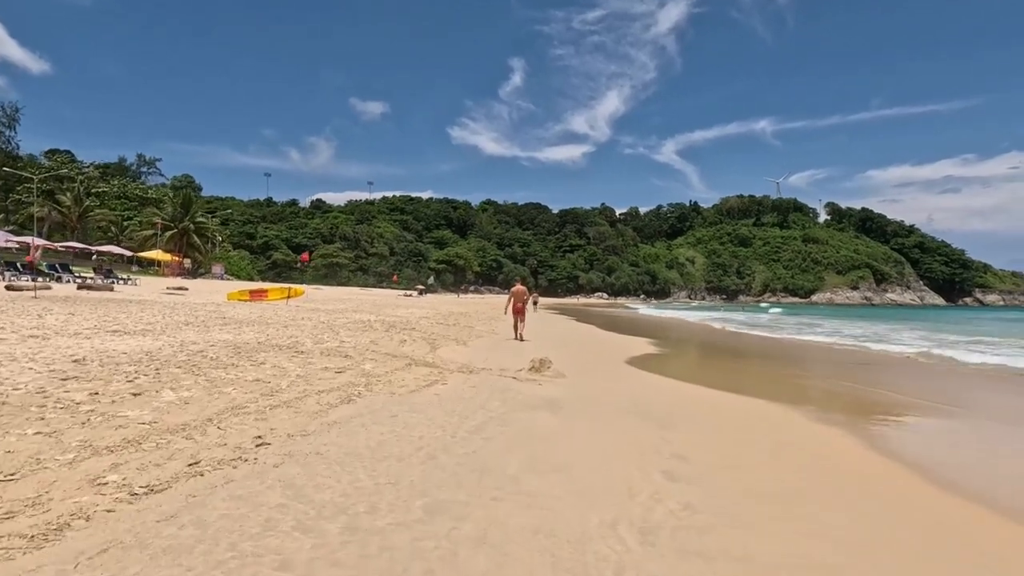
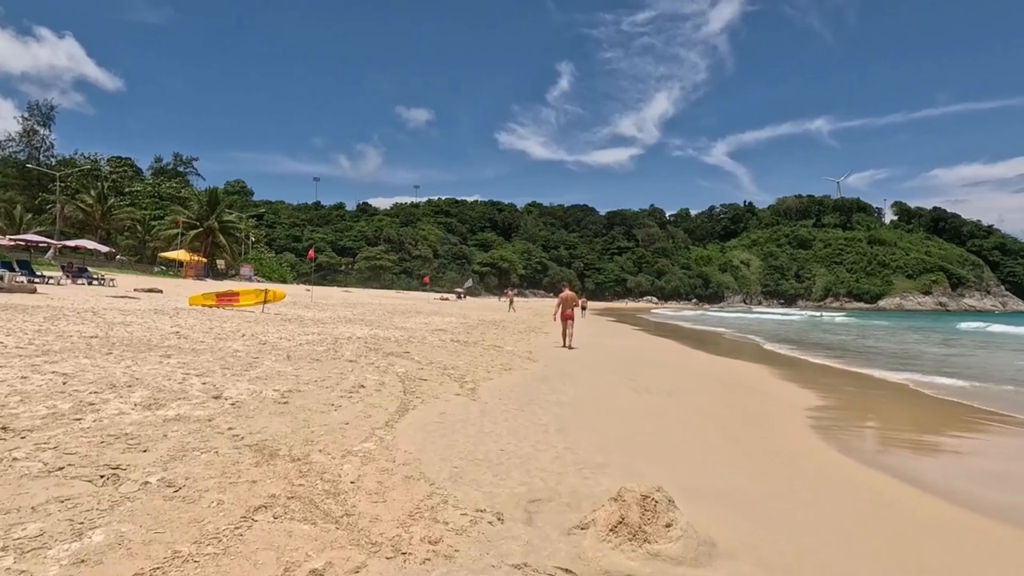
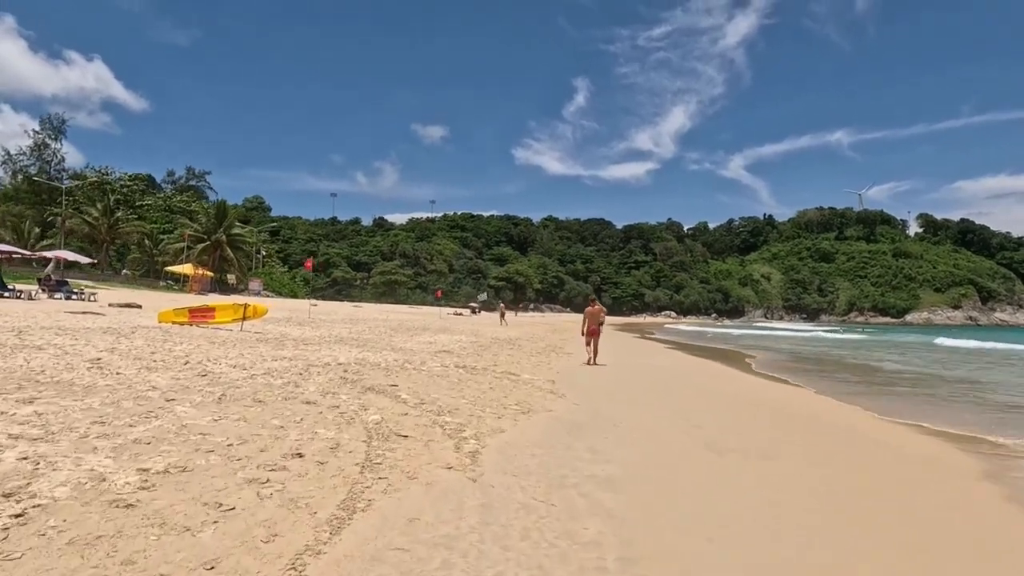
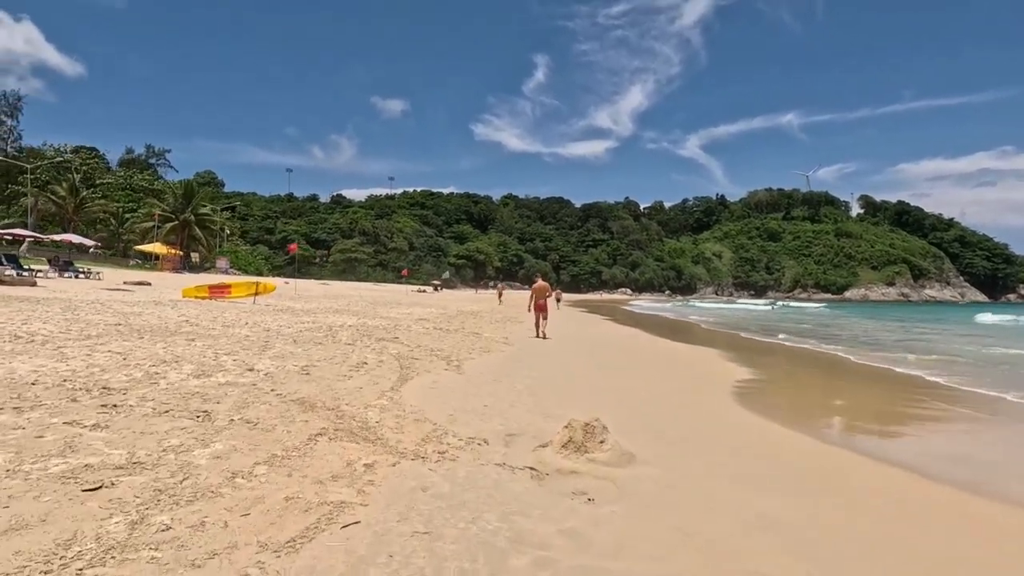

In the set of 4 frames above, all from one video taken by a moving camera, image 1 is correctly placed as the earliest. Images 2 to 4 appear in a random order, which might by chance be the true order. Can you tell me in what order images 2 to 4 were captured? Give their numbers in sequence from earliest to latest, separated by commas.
4, 2, 3
